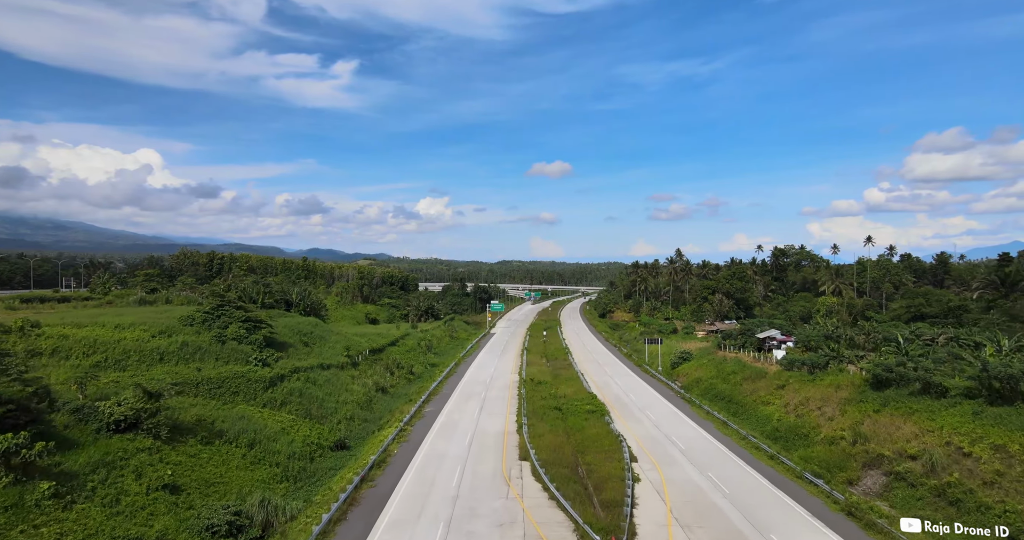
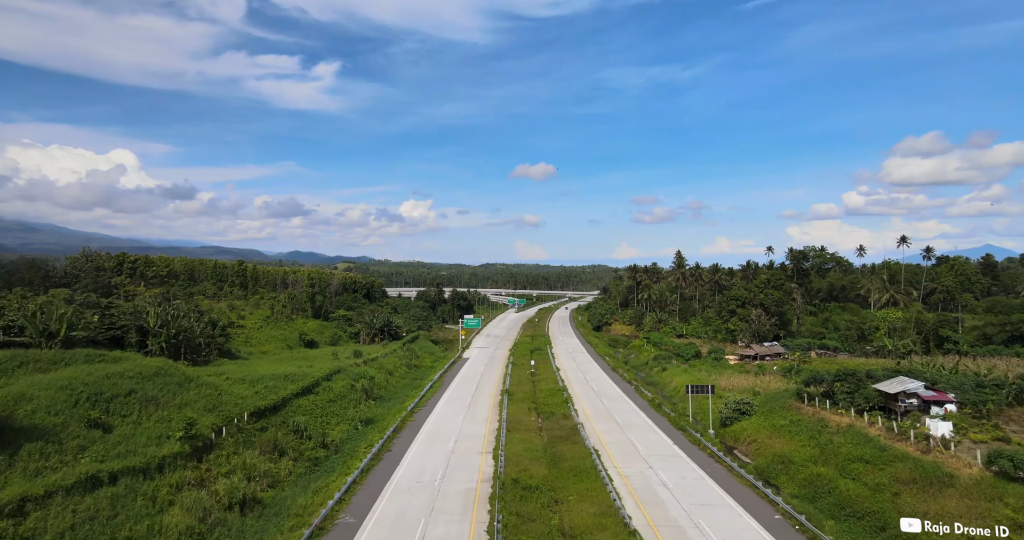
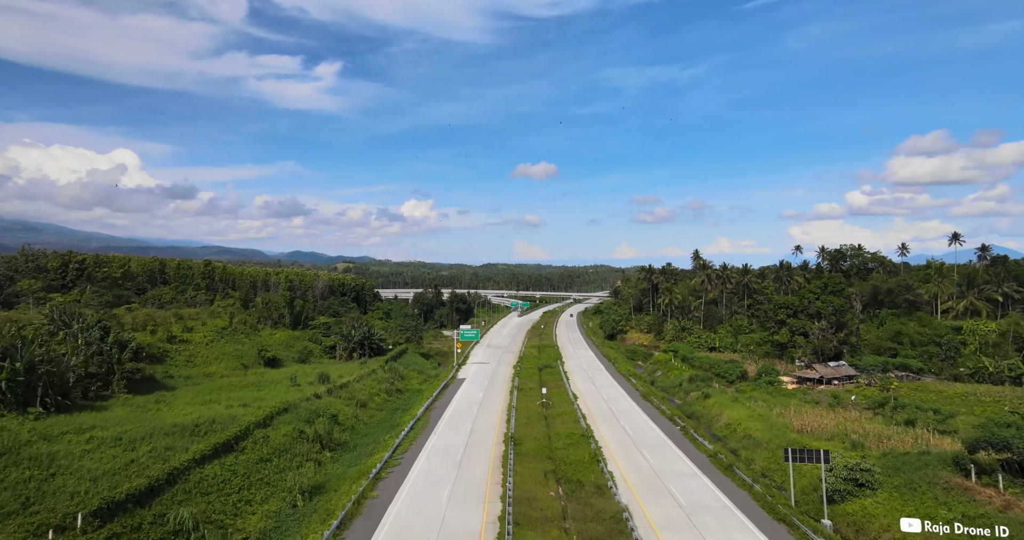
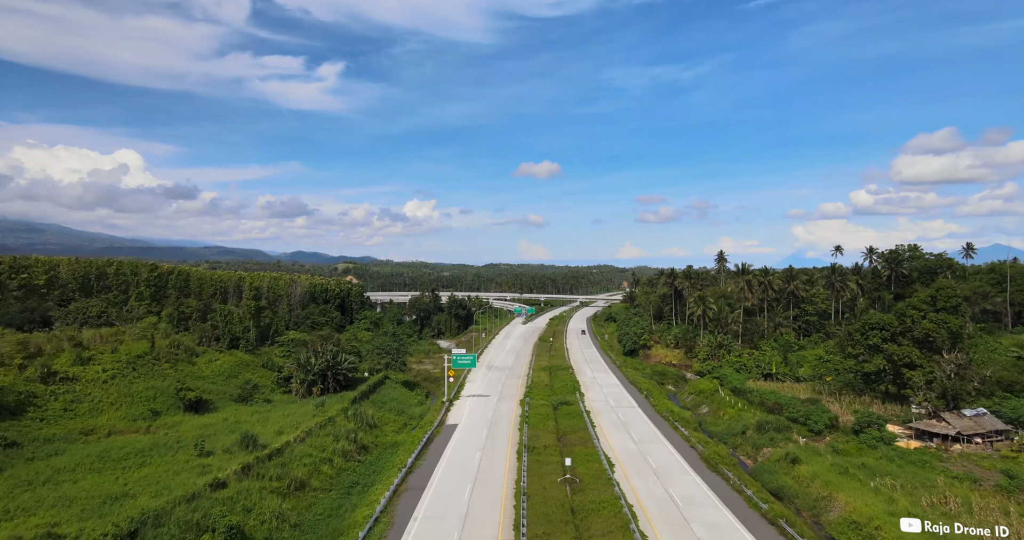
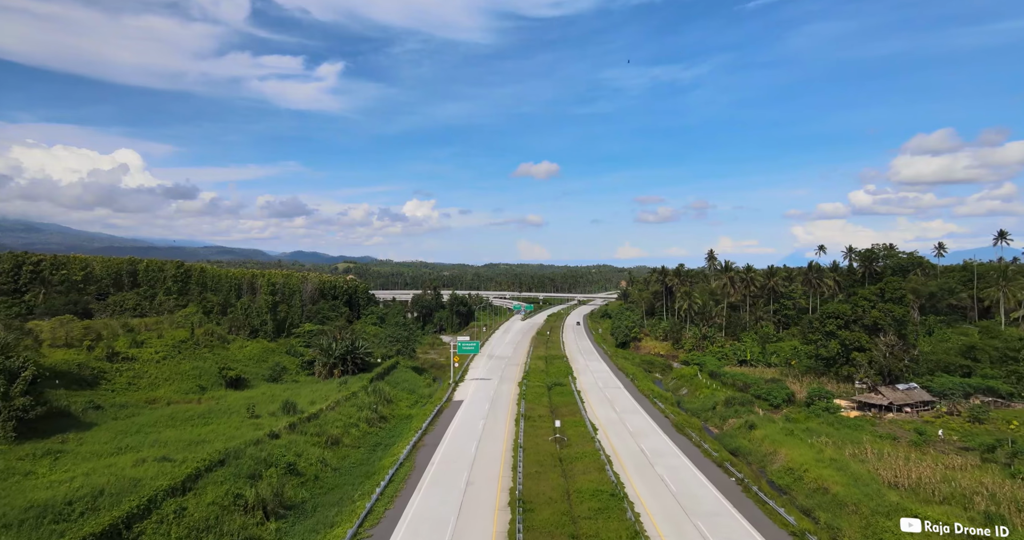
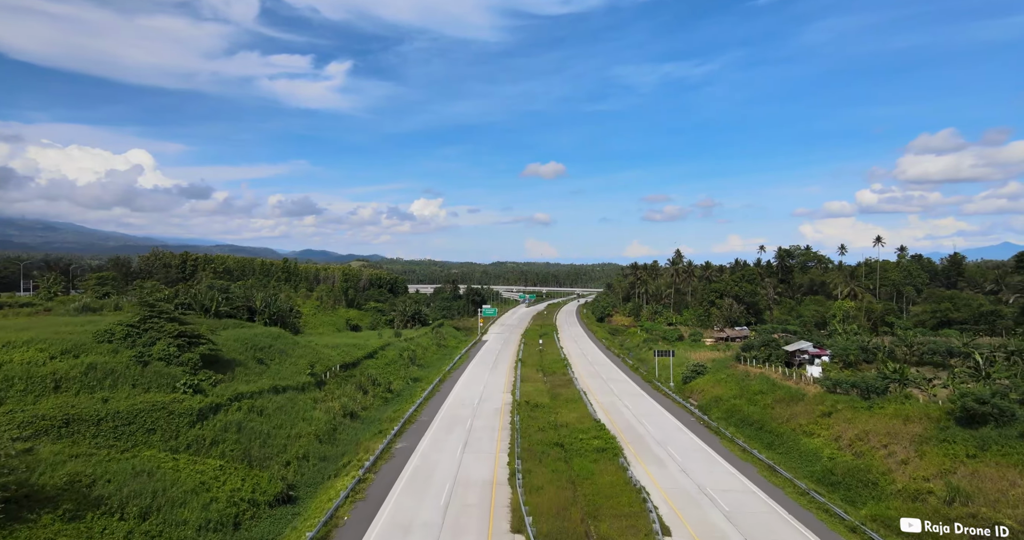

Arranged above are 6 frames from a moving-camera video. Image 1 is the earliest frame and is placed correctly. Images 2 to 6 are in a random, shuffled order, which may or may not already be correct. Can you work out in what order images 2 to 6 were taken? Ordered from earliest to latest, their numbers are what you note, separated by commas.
6, 2, 3, 5, 4
